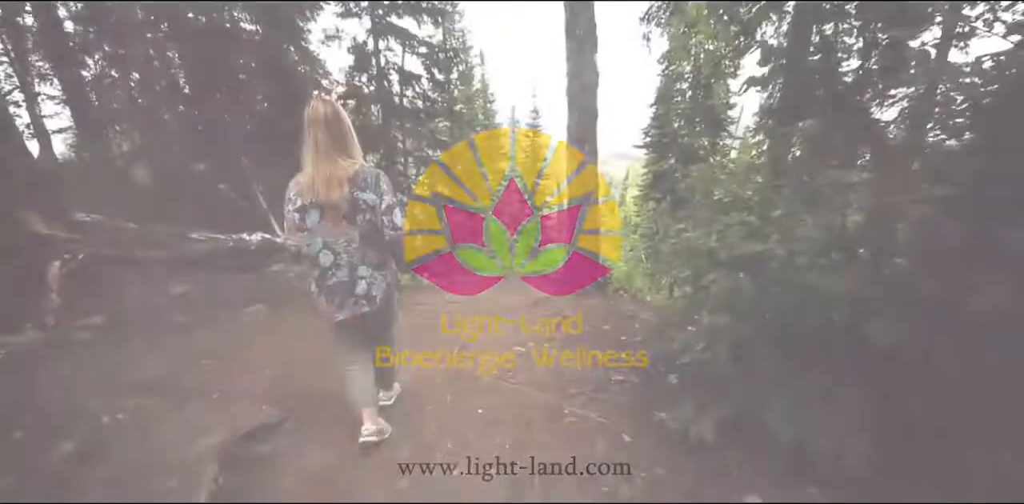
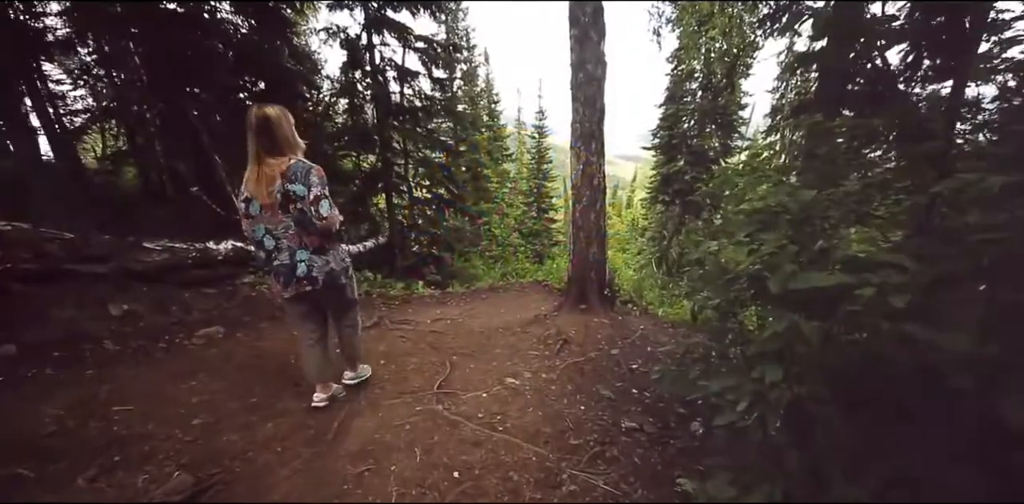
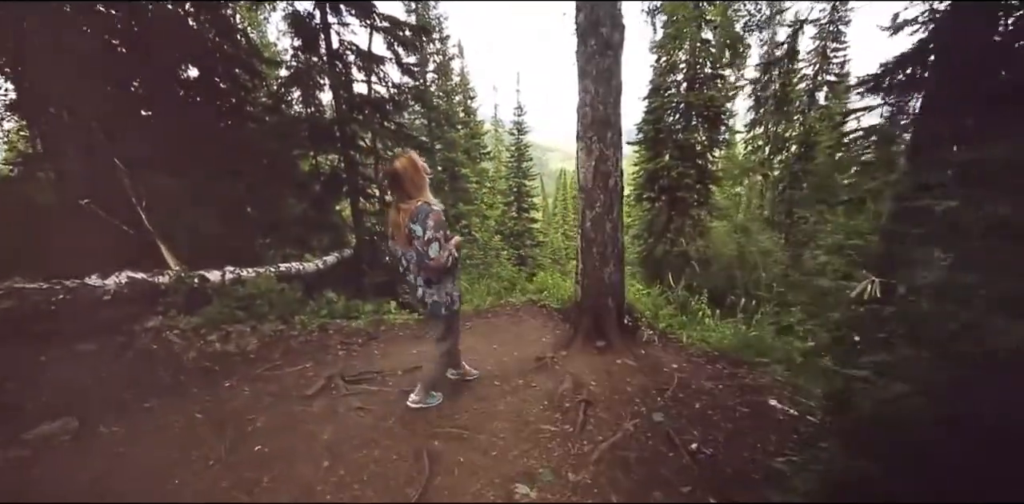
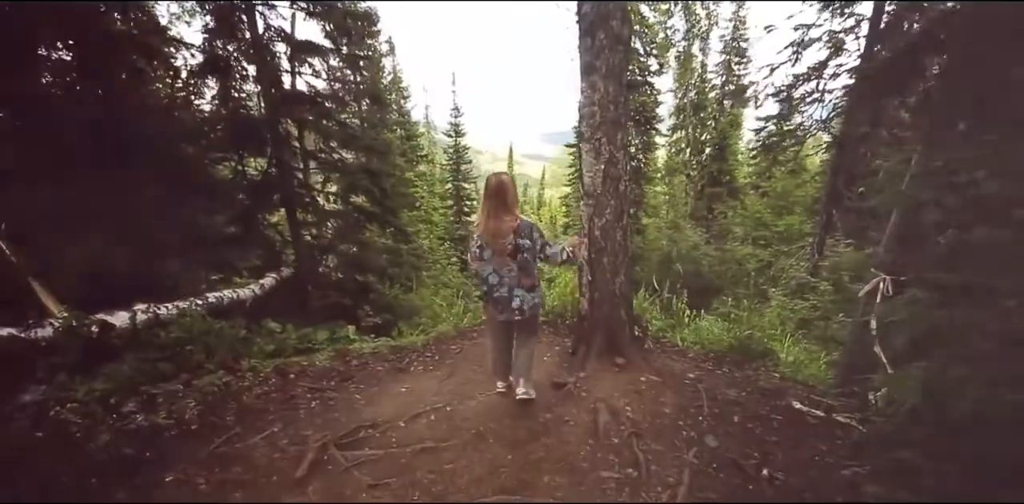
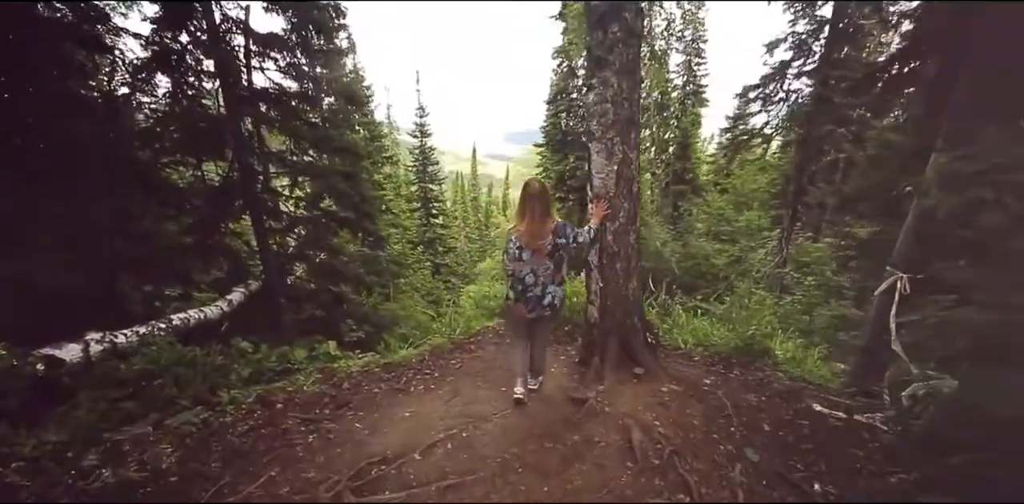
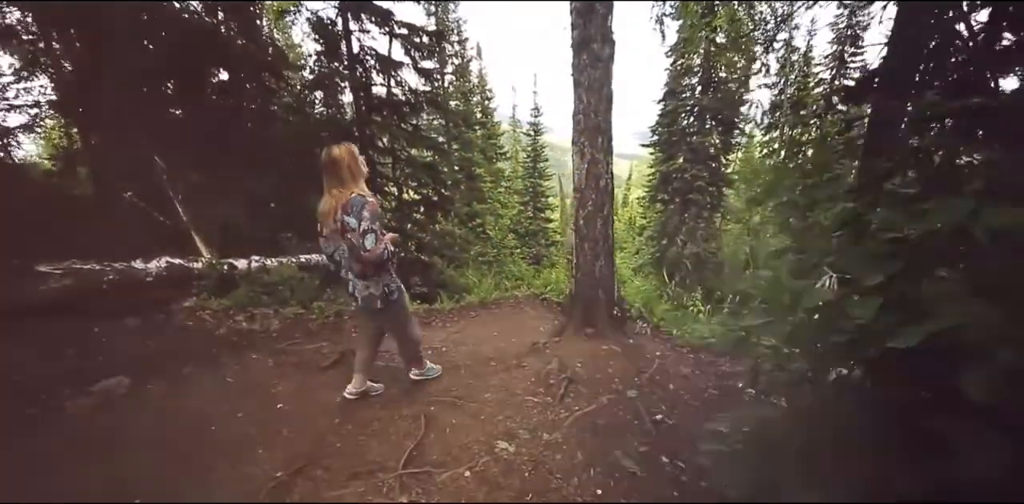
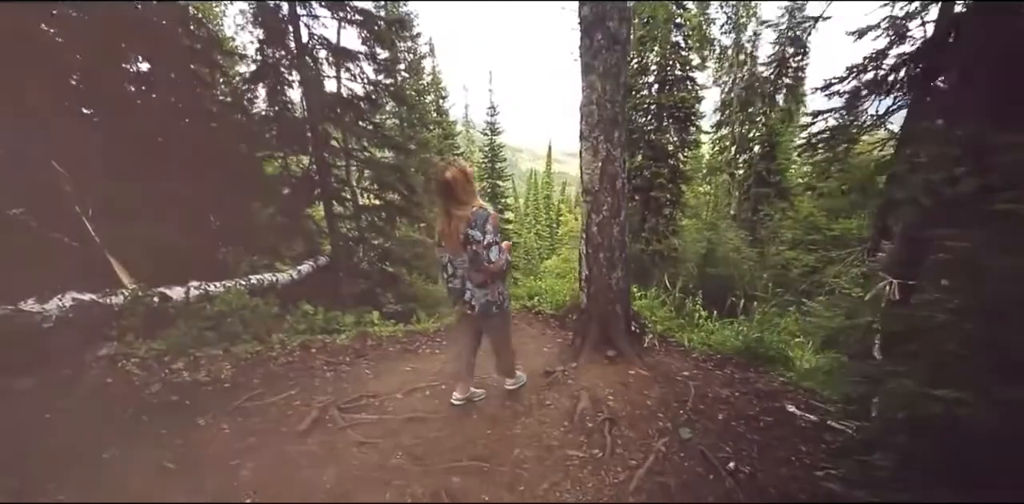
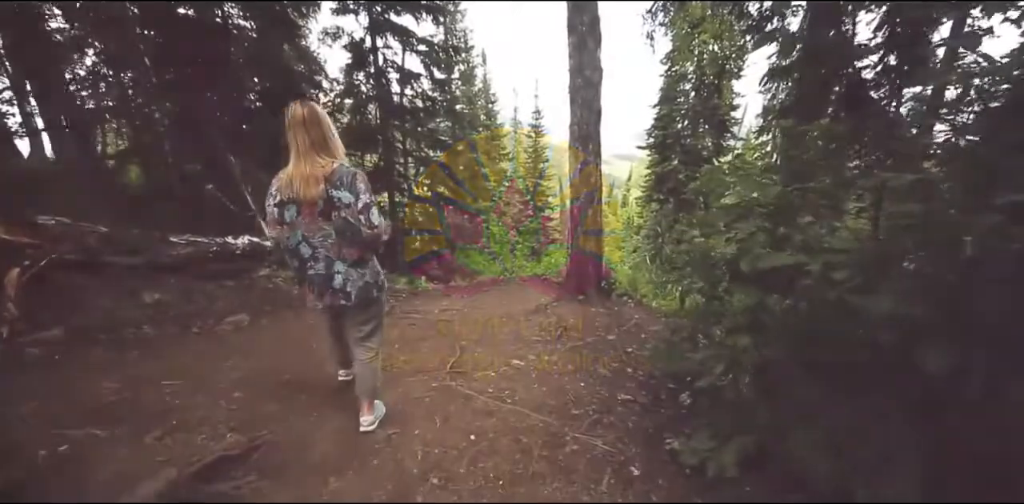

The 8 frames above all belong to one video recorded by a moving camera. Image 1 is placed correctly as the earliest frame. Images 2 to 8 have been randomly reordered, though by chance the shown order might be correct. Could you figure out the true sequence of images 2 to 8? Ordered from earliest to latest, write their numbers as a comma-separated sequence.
8, 2, 6, 3, 7, 4, 5
